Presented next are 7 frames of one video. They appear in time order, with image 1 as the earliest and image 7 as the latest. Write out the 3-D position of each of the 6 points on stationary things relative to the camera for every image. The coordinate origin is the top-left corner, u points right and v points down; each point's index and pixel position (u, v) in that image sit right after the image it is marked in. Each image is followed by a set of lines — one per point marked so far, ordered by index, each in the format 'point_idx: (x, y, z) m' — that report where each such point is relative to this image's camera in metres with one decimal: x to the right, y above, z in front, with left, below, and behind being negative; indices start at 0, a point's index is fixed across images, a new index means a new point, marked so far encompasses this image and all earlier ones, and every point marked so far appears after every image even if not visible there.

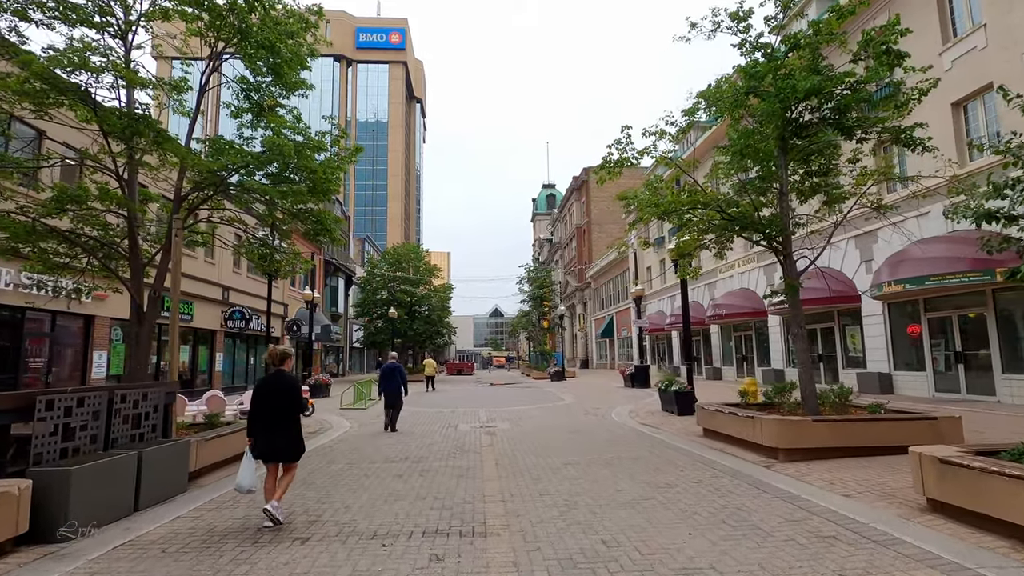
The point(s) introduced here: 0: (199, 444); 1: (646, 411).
0: (-4.9, -2.4, +7.7) m
1: (+4.4, -4.1, +16.2) m
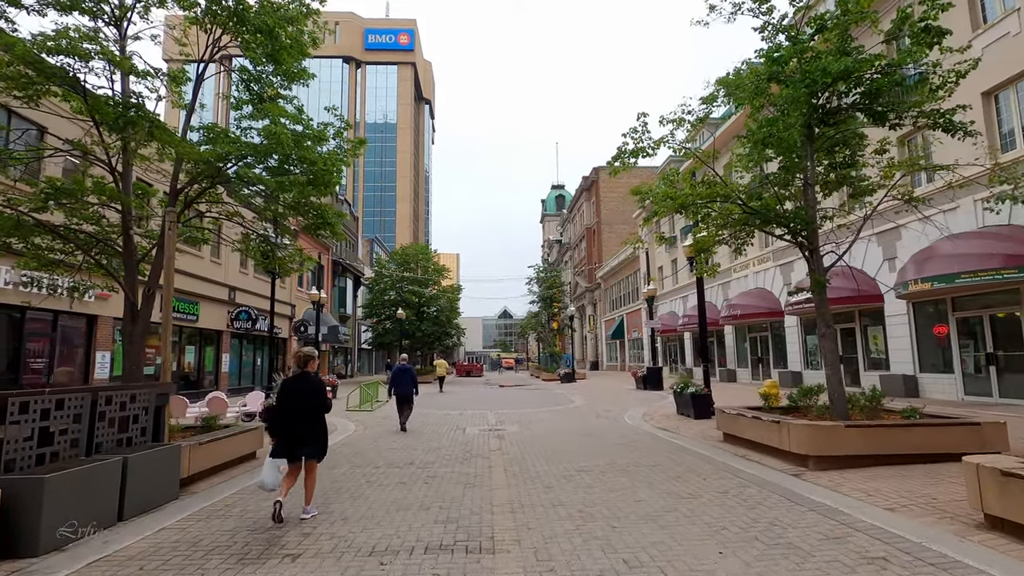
0: (-4.7, -2.4, +7.3) m
1: (+4.7, -4.0, +15.7) m
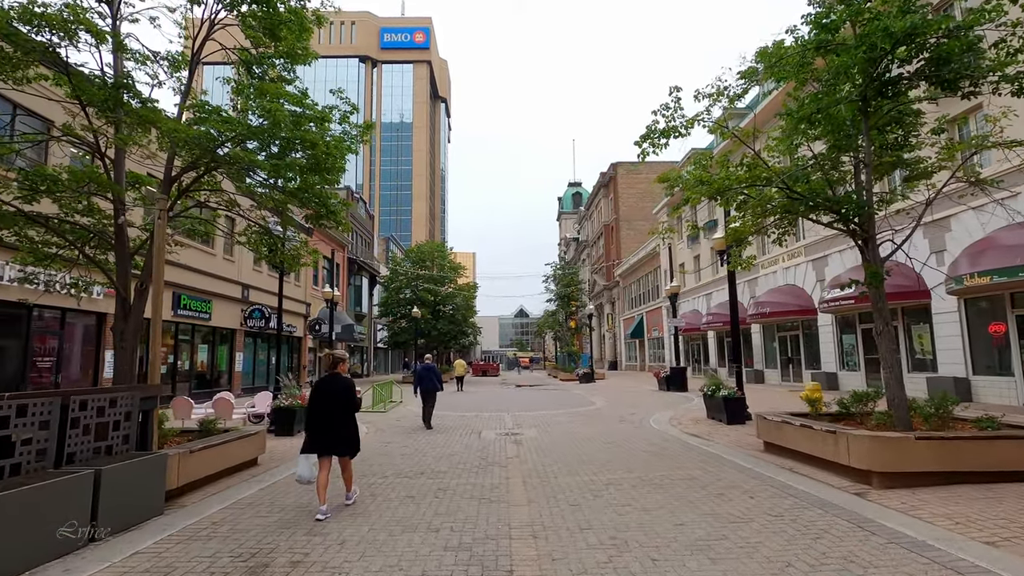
0: (-4.5, -2.3, +6.7) m
1: (+5.2, -3.9, +14.7) m
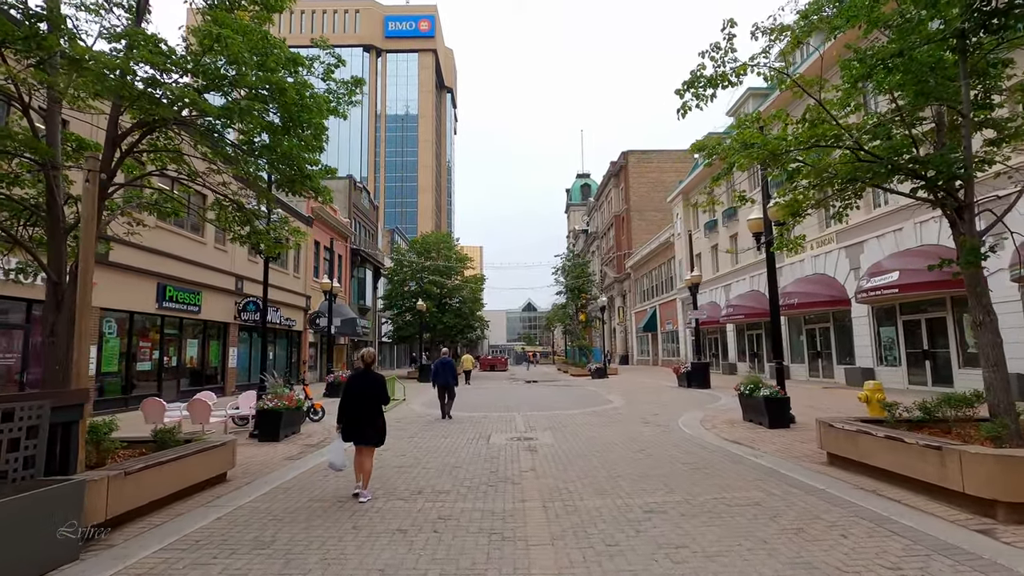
0: (-4.3, -2.1, +5.3) m
1: (+5.6, -3.5, +13.2) m
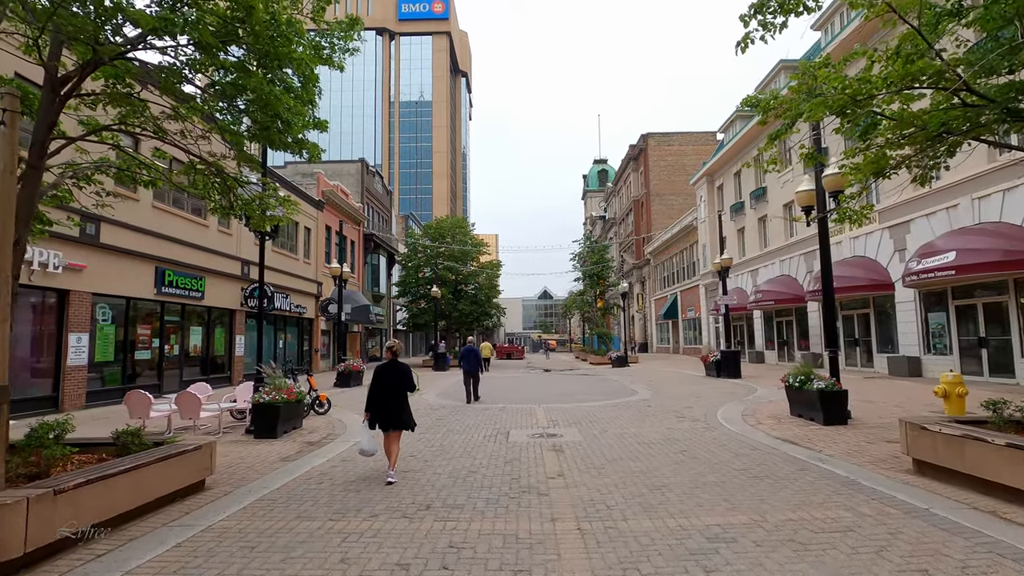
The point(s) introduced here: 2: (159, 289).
0: (-4.0, -1.8, +4.2) m
1: (+6.1, -3.0, +11.9) m
2: (-11.2, 0.0, +15.5) m
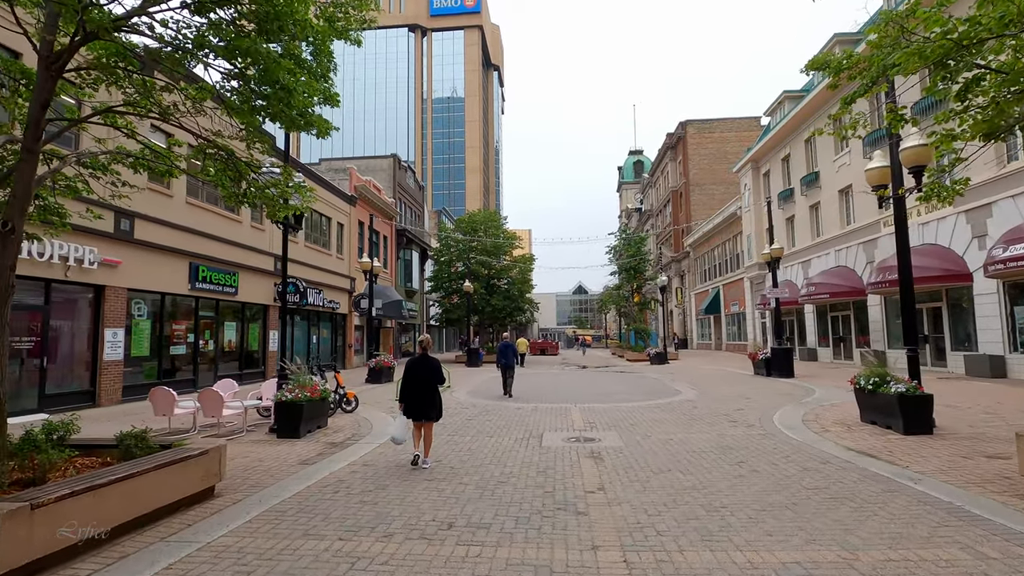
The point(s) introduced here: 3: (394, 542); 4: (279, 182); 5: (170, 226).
0: (-3.8, -1.7, +3.7) m
1: (+6.8, -2.9, +10.7) m
2: (-10.1, +0.1, +15.5) m
3: (-1.1, -2.4, +4.7) m
4: (-3.5, +1.6, +7.2) m
5: (-10.2, +1.9, +14.7) m
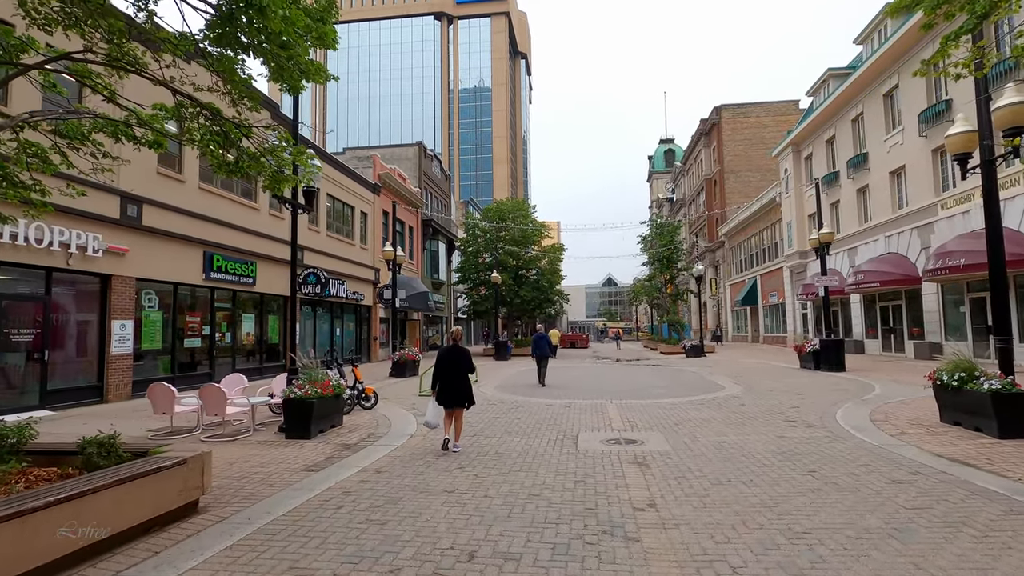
0: (-3.5, -1.6, +2.9) m
1: (+7.4, -2.5, +9.3) m
2: (-9.2, +0.4, +15.0) m
3: (-0.9, -2.2, +3.8) m
4: (-3.1, +1.8, +6.4) m
5: (-9.4, +2.1, +14.2) m
